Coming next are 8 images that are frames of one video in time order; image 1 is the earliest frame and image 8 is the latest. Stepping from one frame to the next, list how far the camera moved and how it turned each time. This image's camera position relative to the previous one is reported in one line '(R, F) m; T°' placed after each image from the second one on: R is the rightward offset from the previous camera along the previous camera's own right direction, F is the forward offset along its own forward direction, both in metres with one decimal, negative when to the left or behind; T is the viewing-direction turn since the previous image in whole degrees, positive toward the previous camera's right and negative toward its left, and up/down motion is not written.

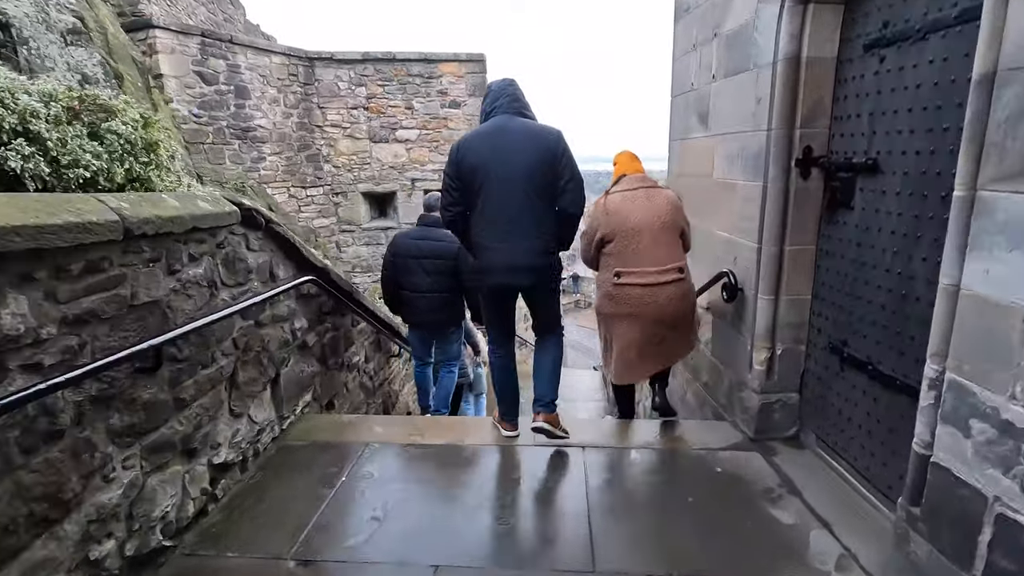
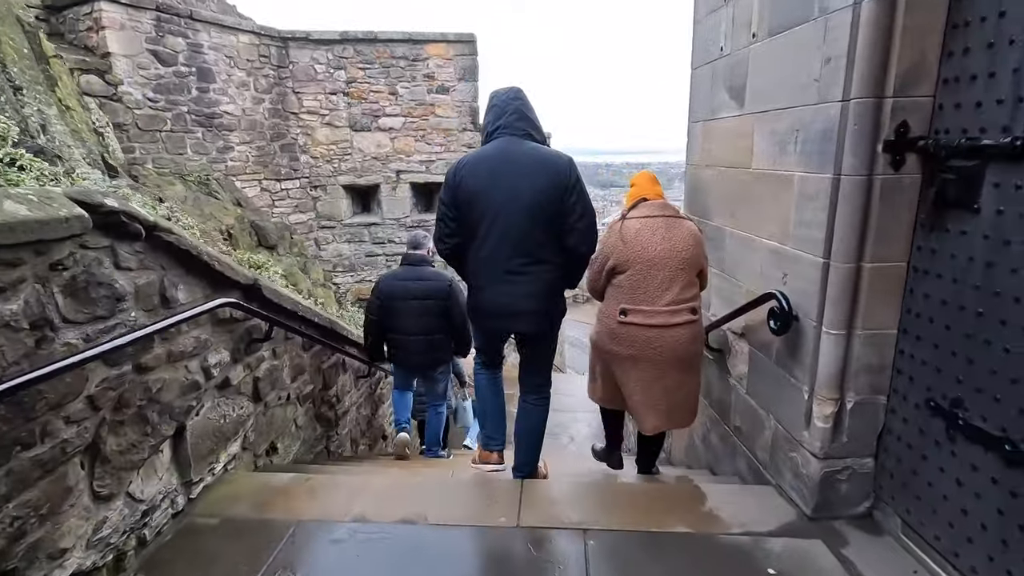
(0.0, +0.4) m; 0°
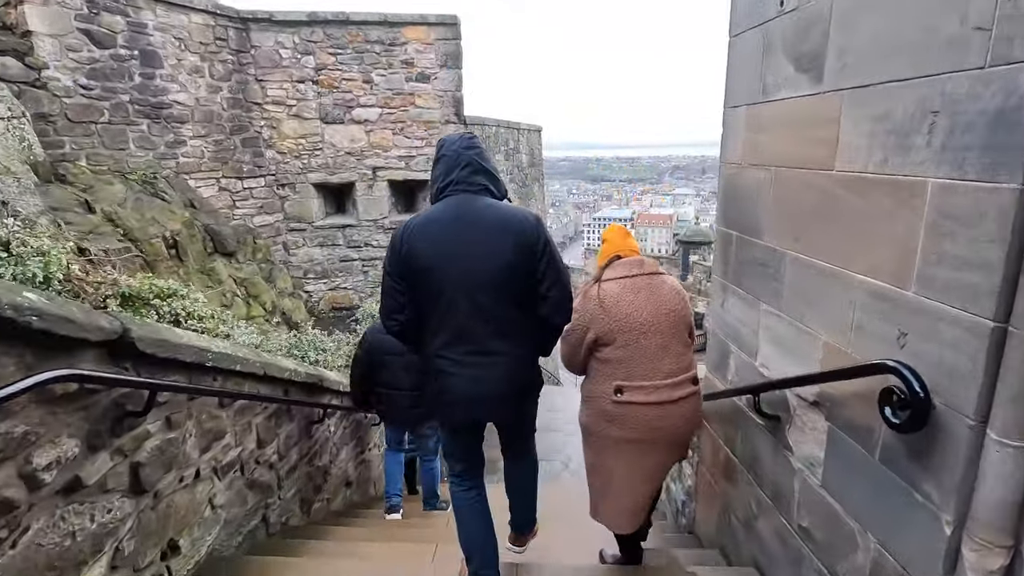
(0.0, +0.4) m; +1°
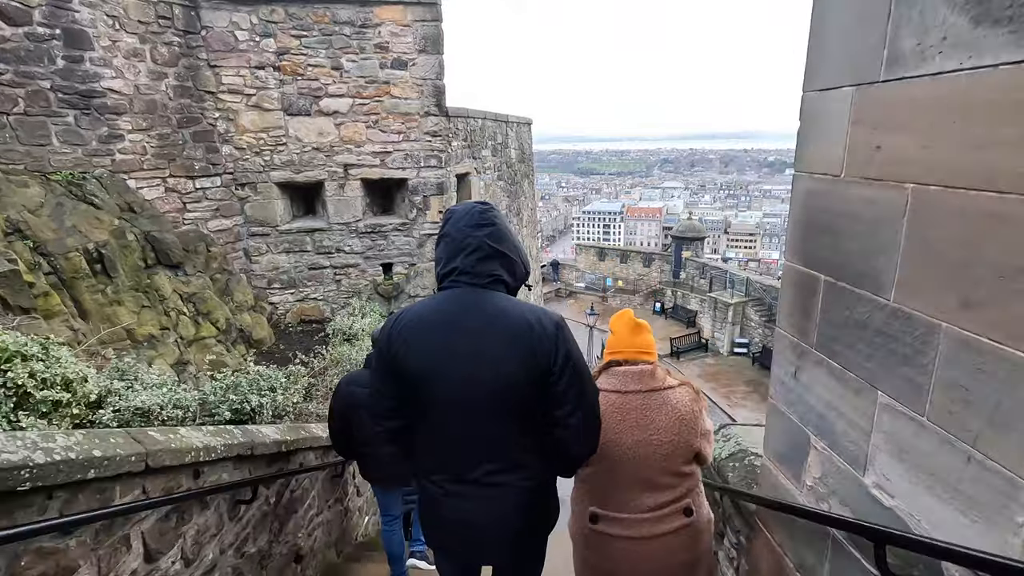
(0.0, +0.4) m; +1°
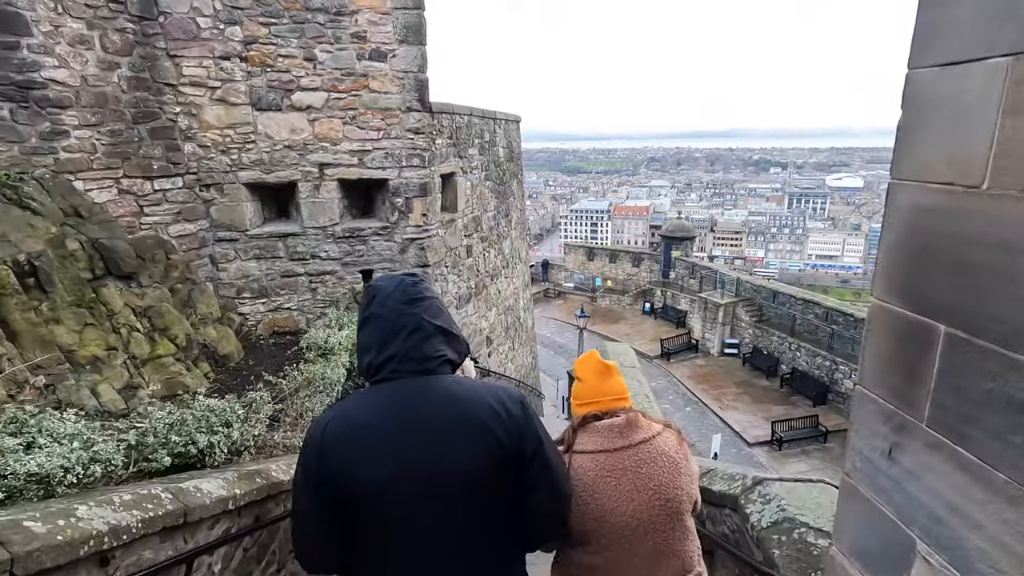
(0.0, +0.3) m; +1°
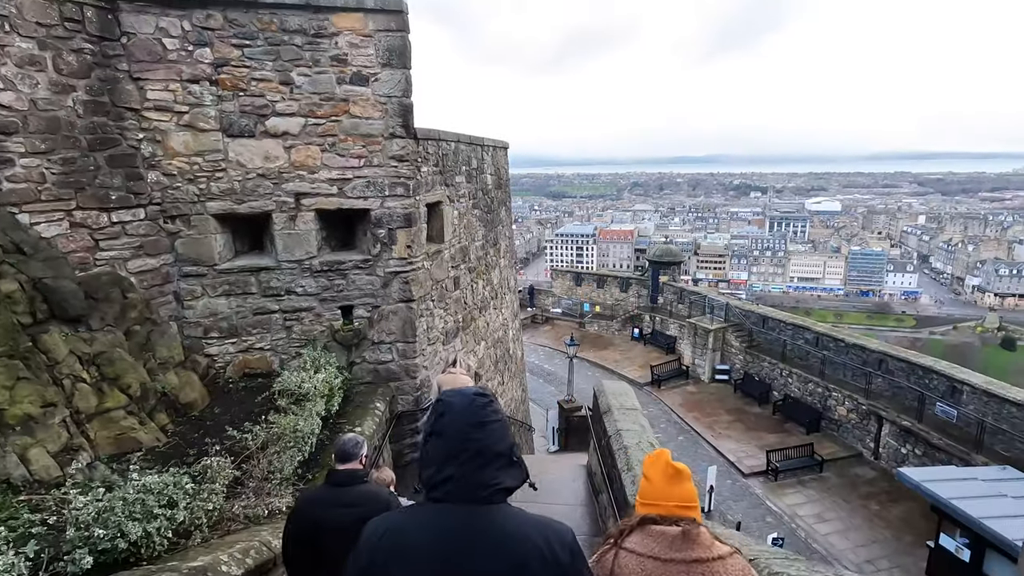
(0.0, +0.2) m; +1°
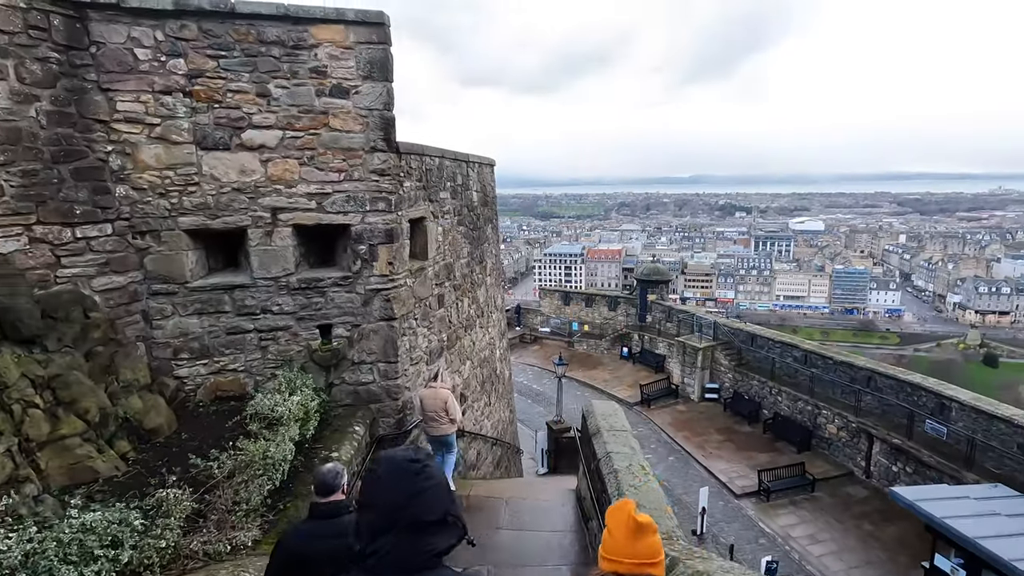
(0.0, +0.1) m; +1°
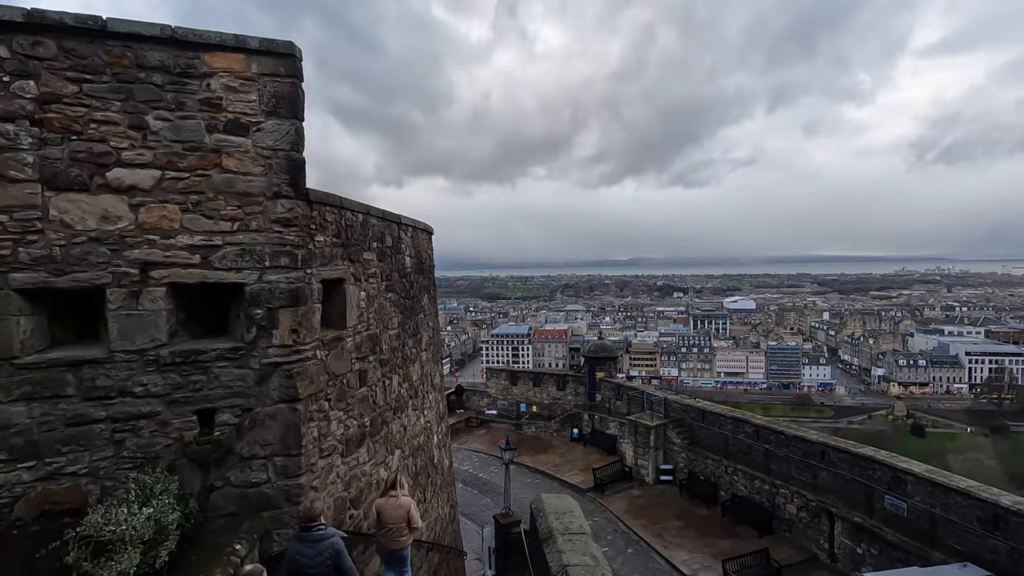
(+0.1, +0.5) m; +6°
